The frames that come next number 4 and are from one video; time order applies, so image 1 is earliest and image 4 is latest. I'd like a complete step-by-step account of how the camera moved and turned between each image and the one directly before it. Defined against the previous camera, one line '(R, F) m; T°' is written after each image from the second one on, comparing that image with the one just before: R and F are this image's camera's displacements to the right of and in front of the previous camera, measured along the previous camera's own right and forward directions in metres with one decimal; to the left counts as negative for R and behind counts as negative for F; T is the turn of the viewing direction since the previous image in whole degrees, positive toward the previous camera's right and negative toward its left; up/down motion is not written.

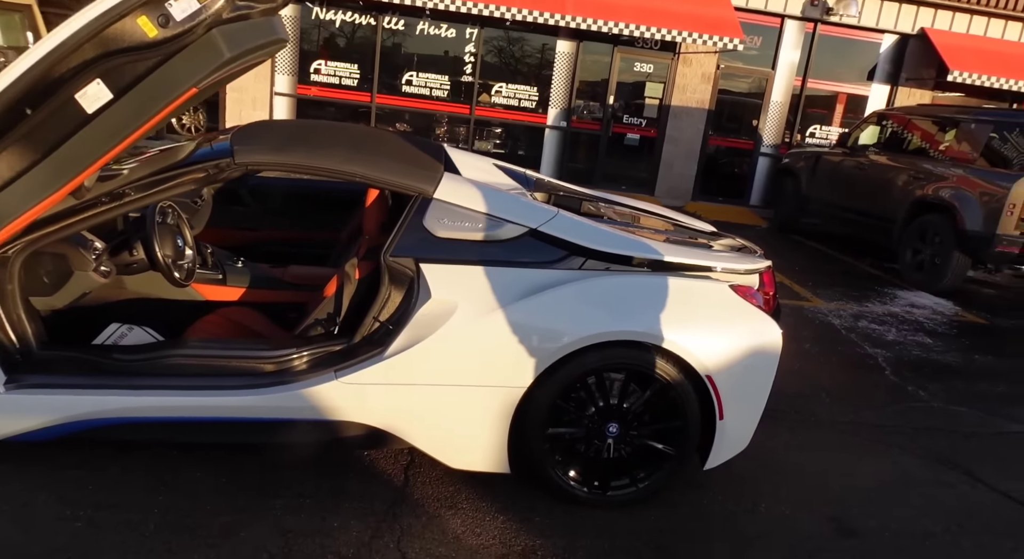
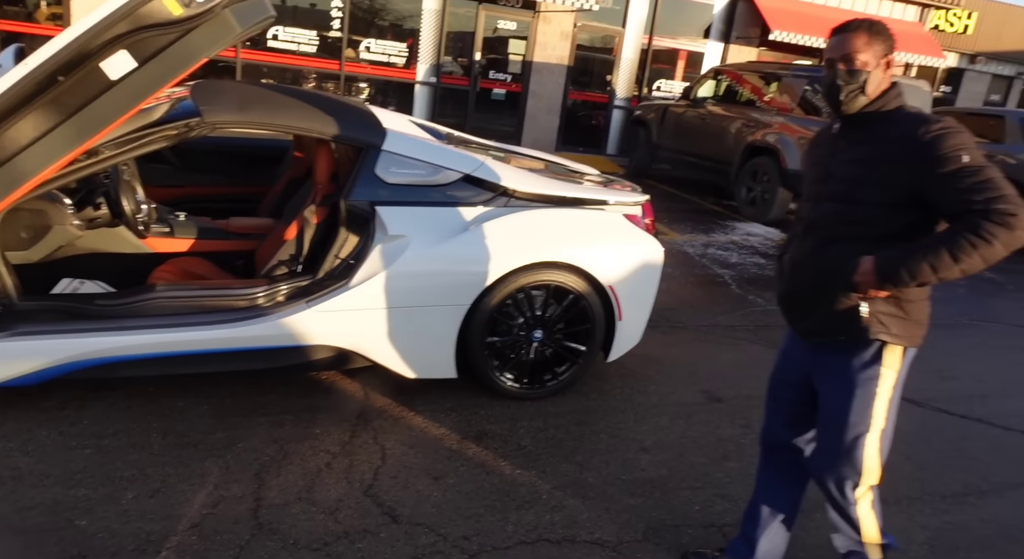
(-0.4, -0.5) m; +12°
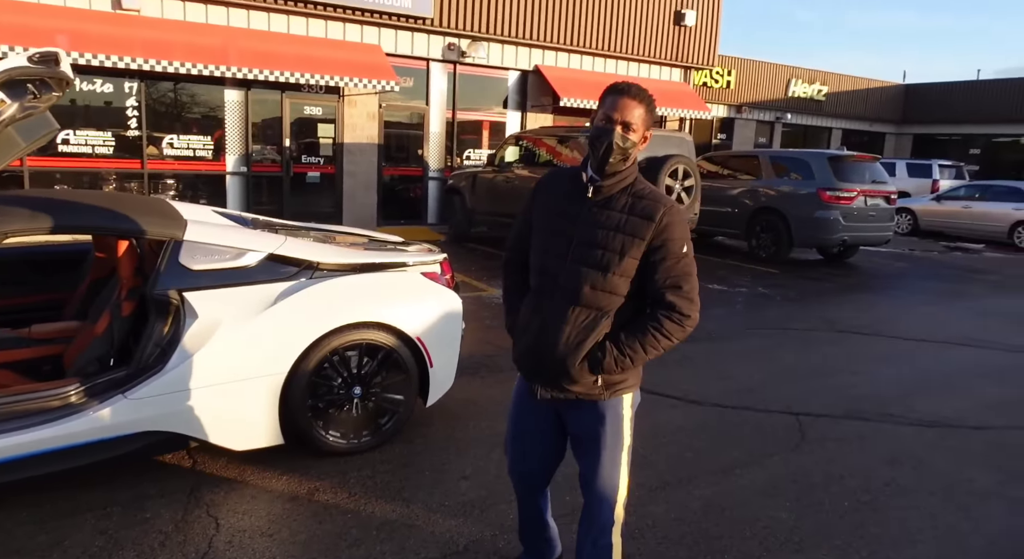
(+0.2, -0.5) m; +13°
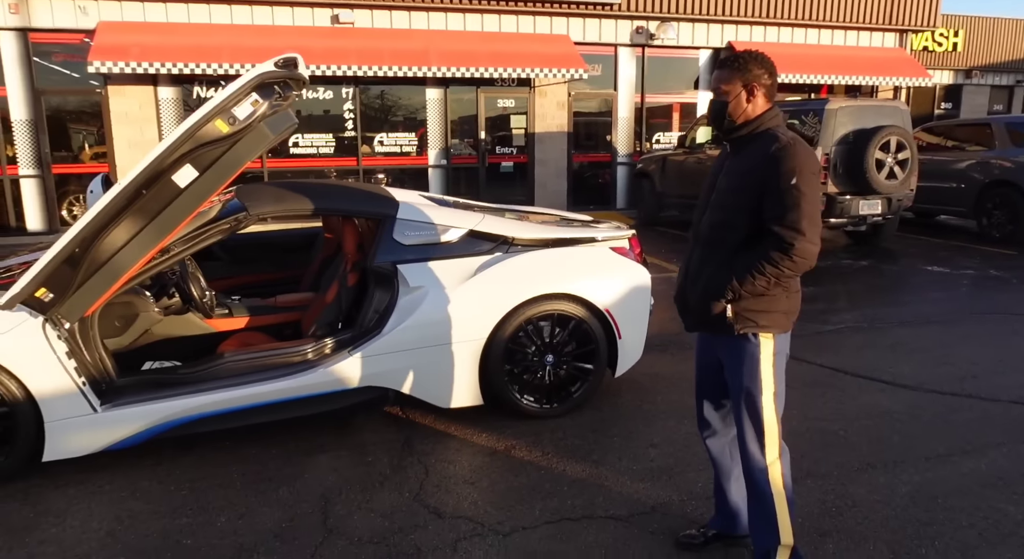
(0.0, -0.1) m; -15°
